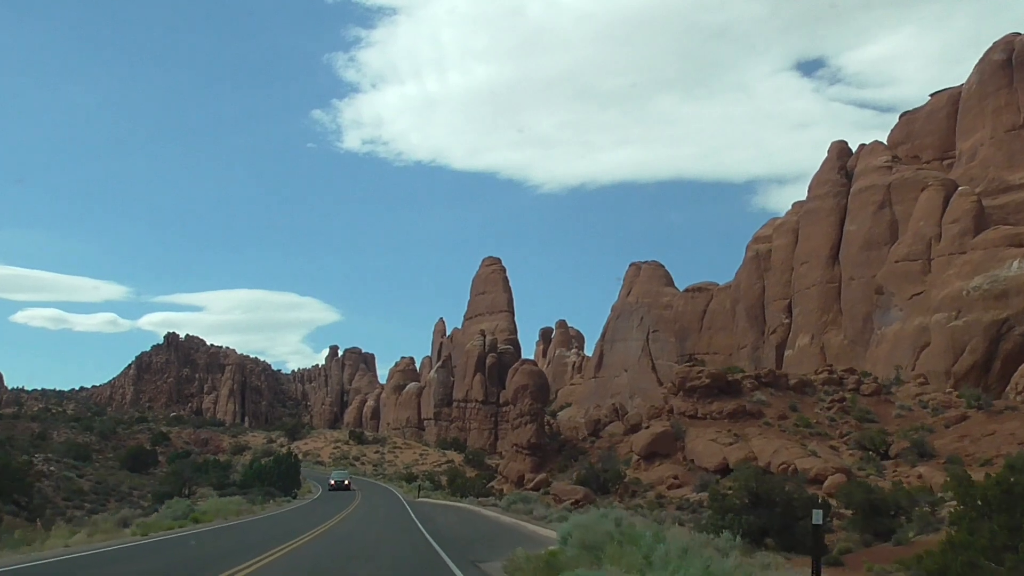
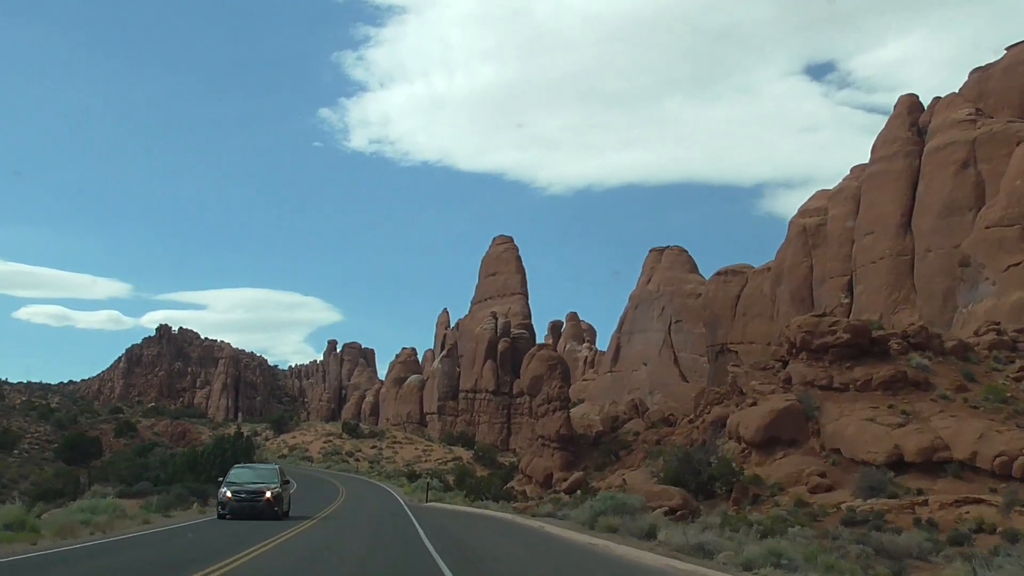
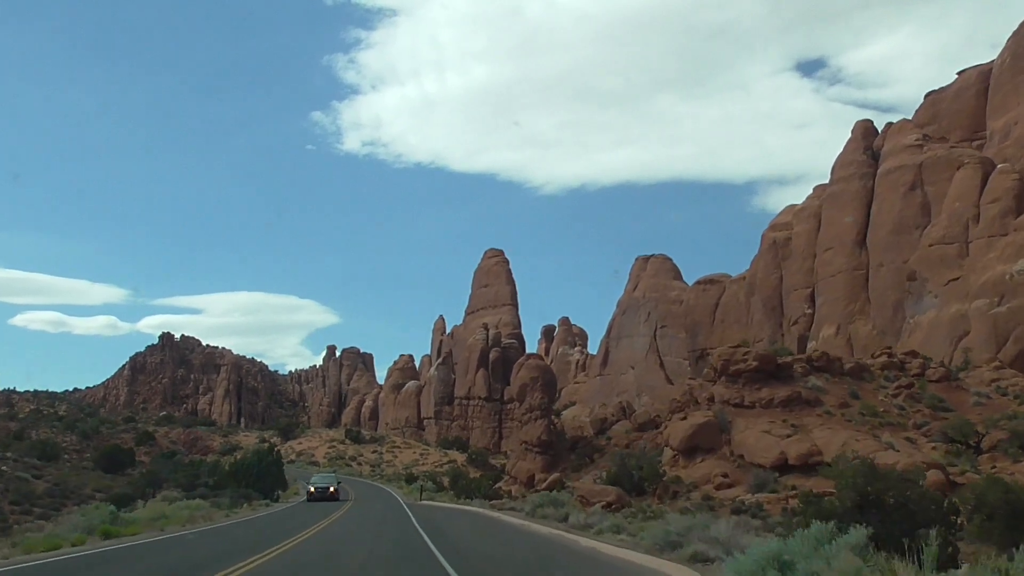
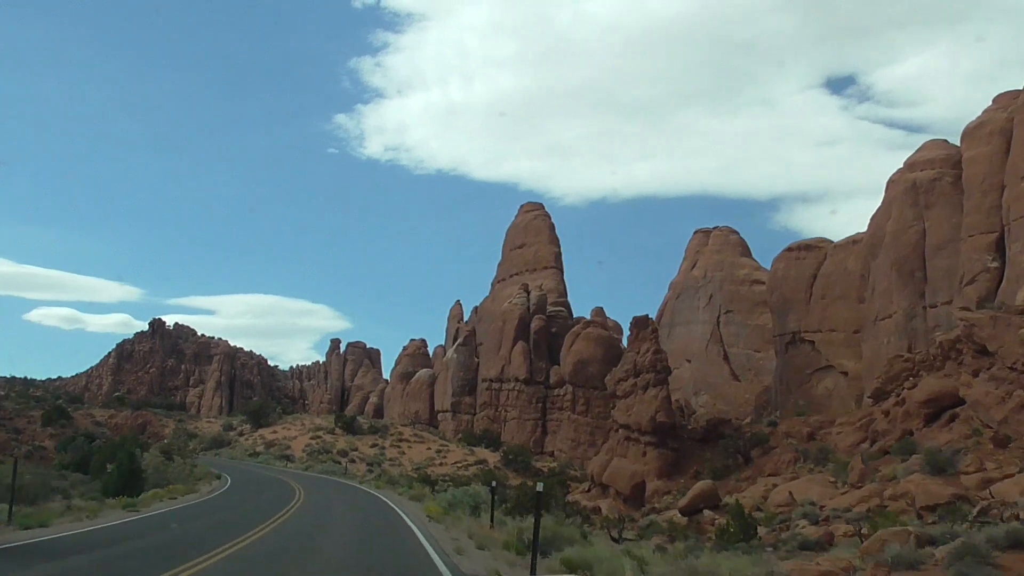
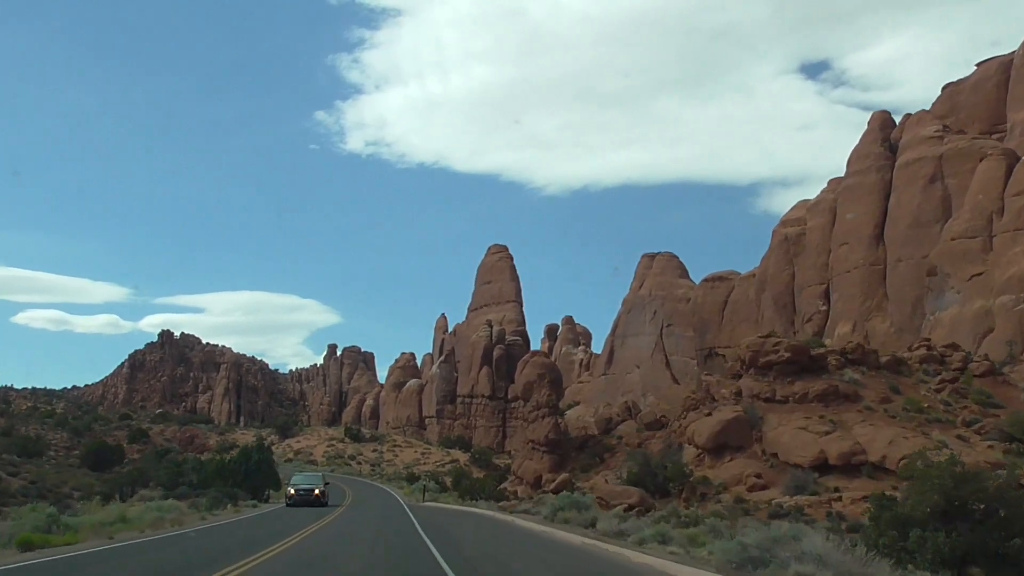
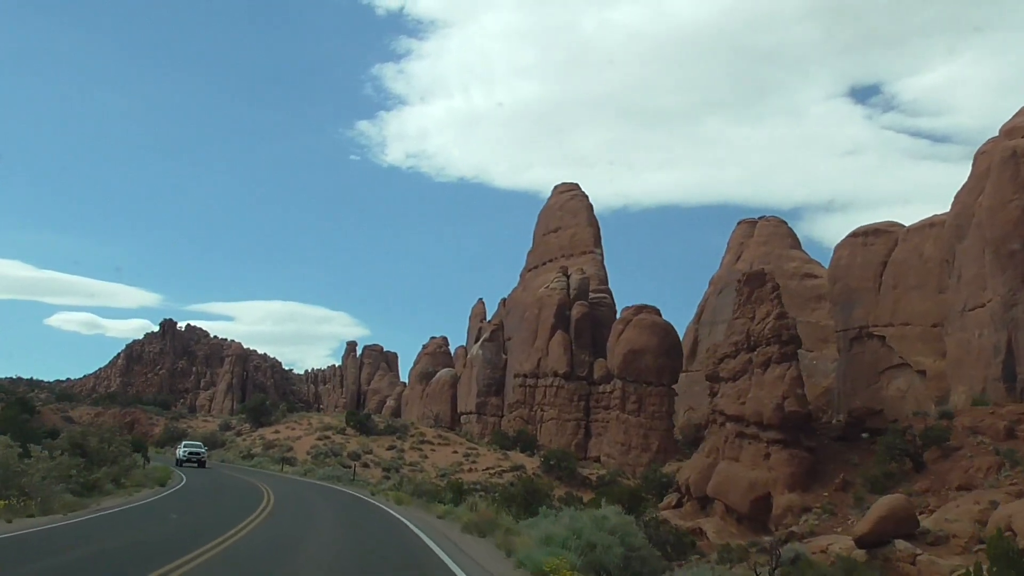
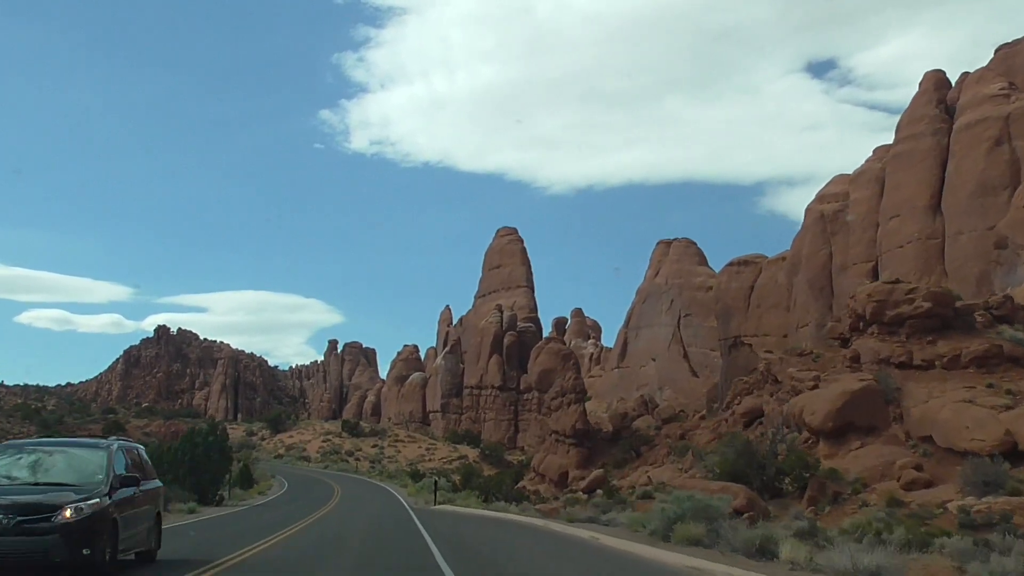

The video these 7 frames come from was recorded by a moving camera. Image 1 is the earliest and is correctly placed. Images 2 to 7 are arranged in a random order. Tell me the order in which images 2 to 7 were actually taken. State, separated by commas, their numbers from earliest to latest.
3, 5, 2, 7, 4, 6
